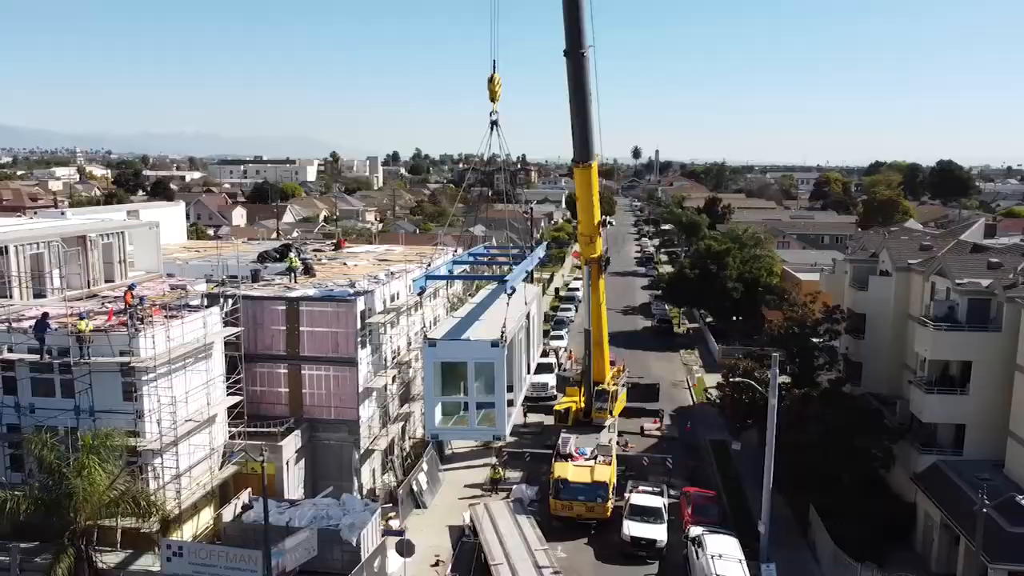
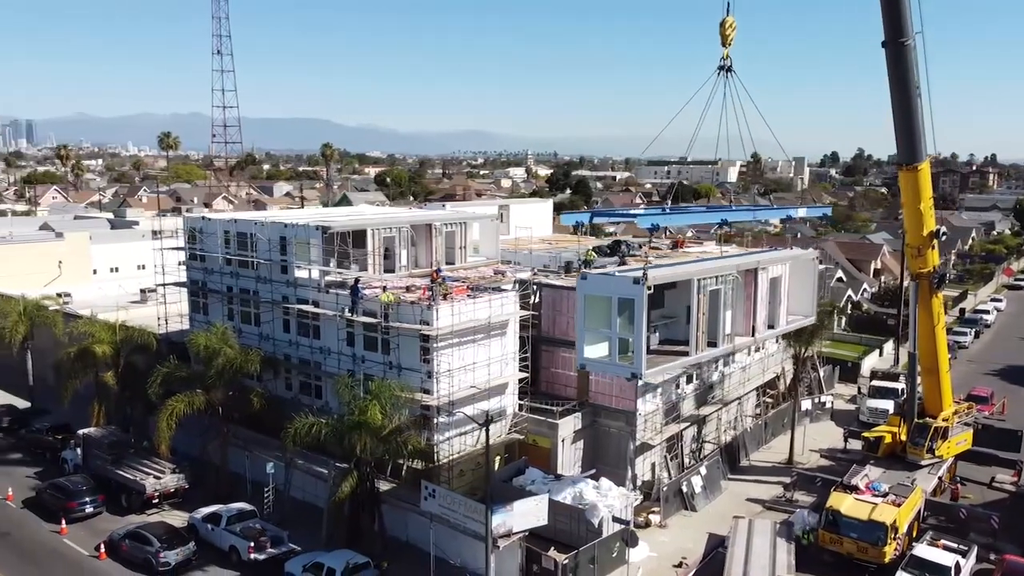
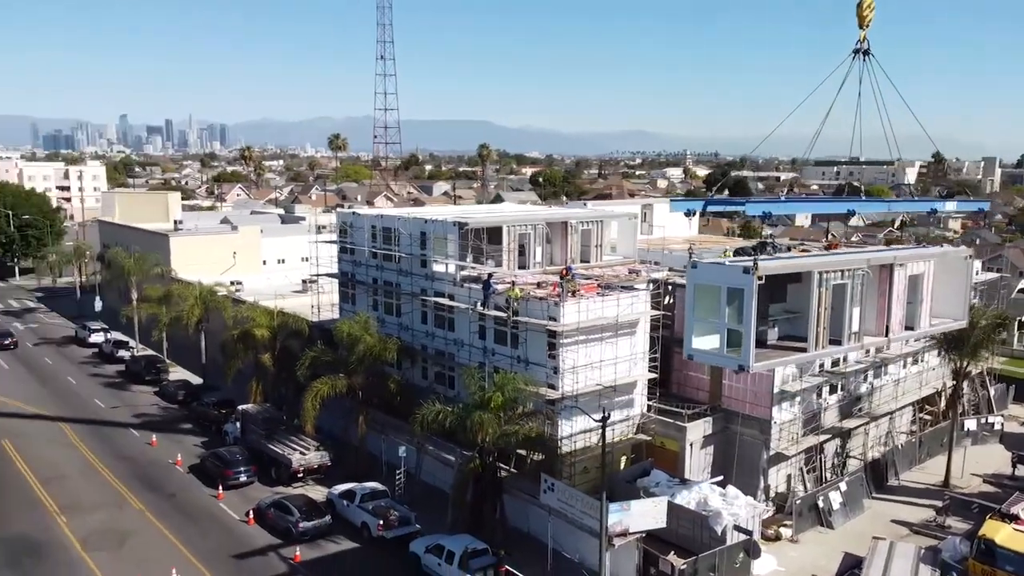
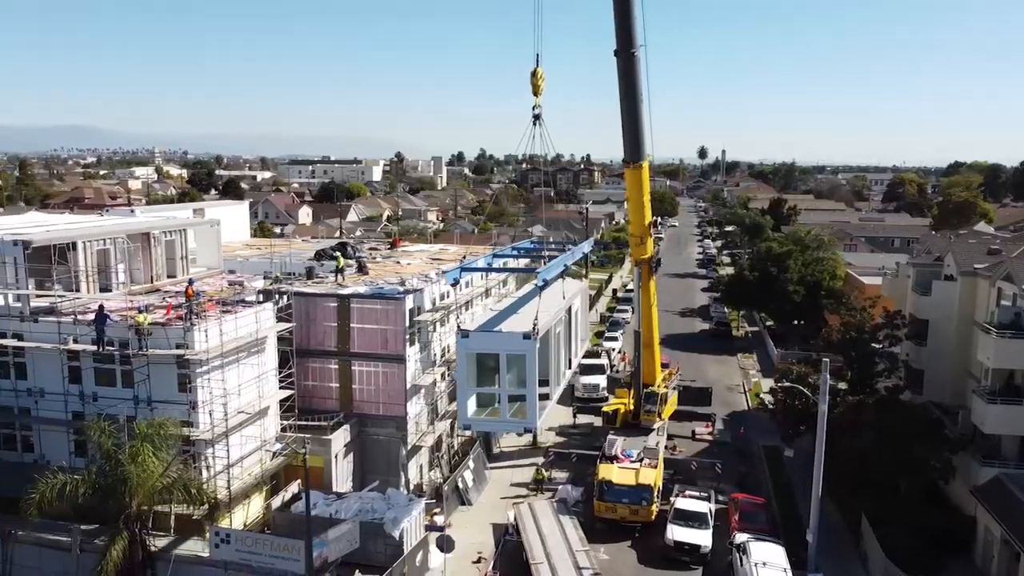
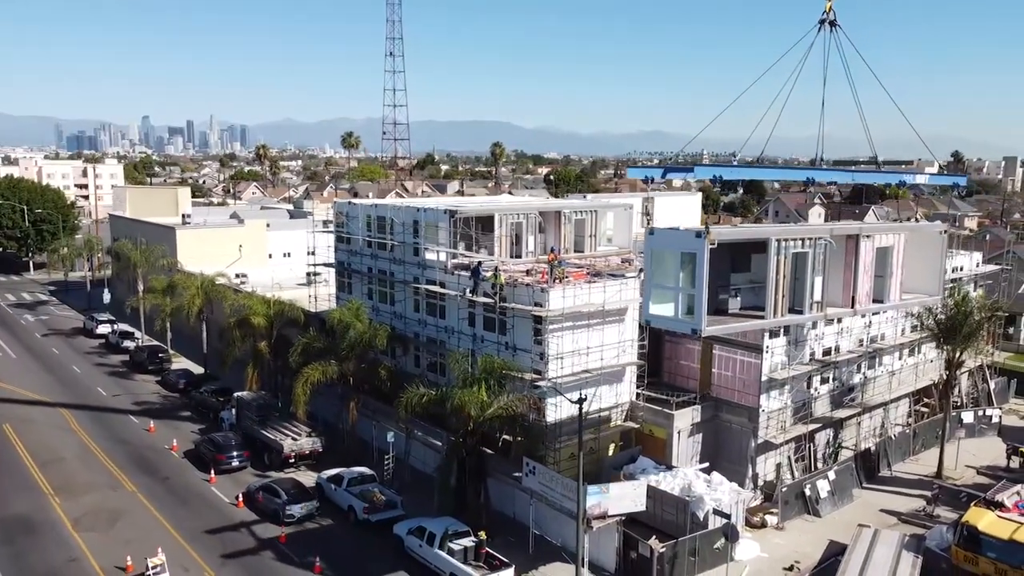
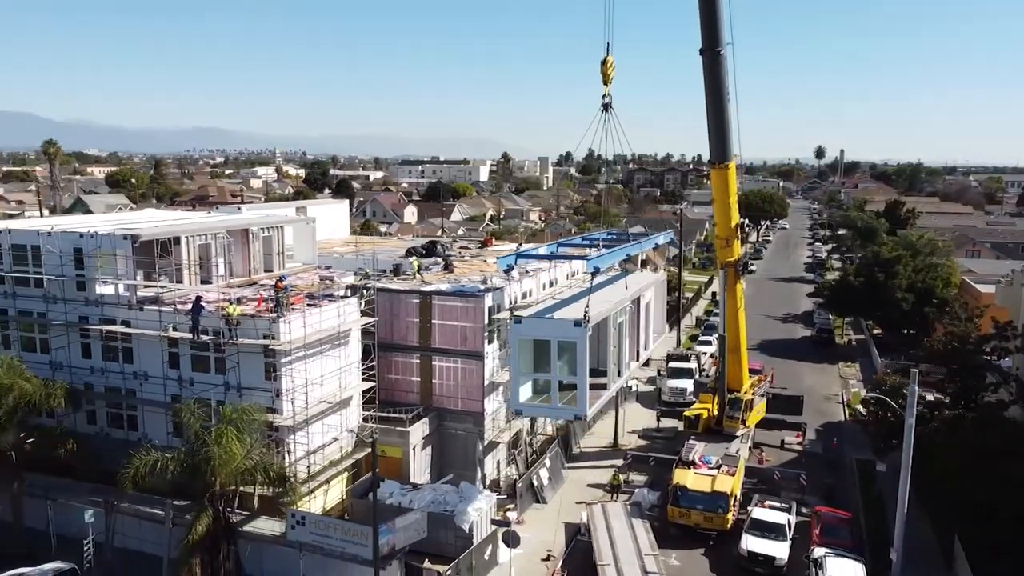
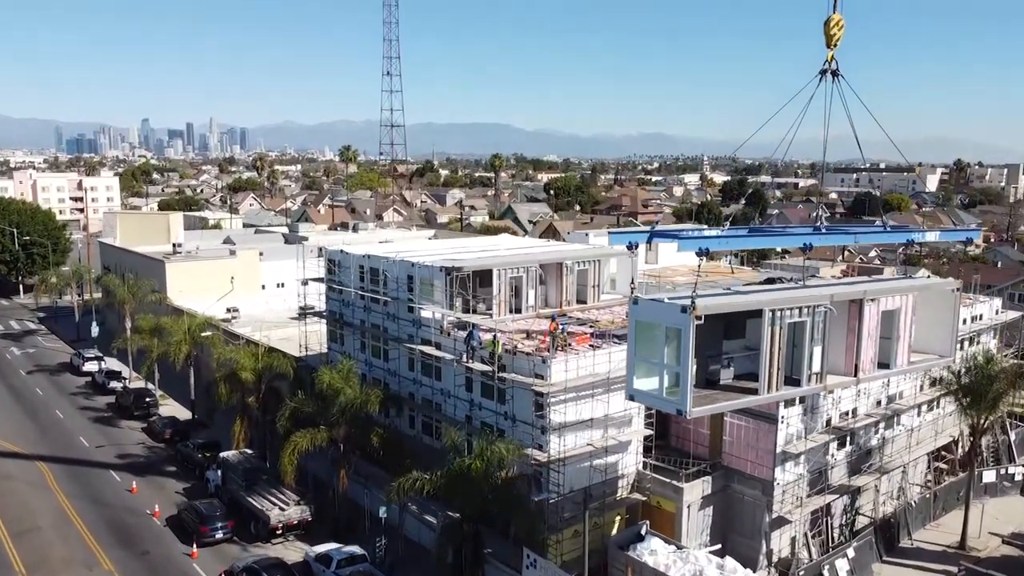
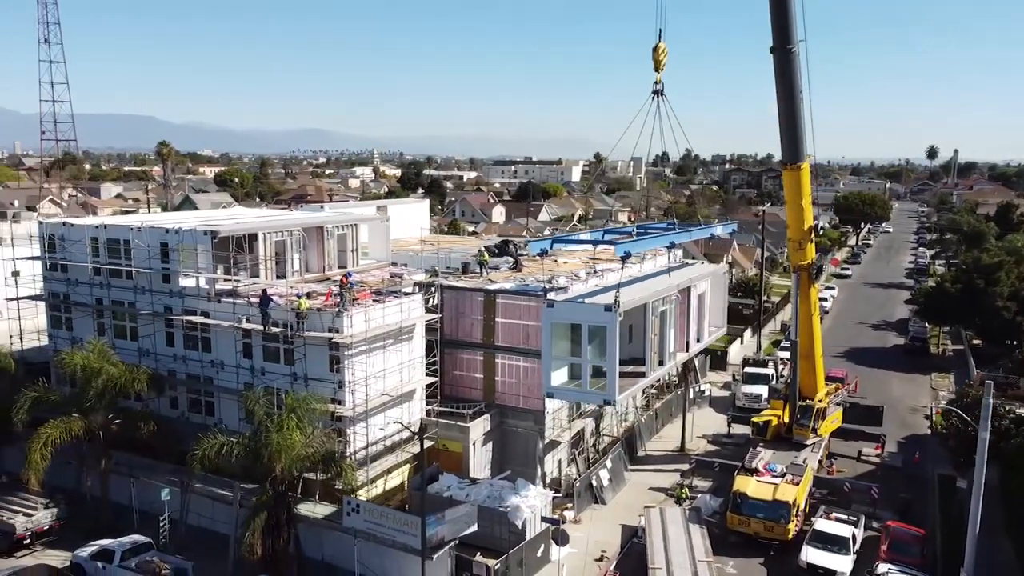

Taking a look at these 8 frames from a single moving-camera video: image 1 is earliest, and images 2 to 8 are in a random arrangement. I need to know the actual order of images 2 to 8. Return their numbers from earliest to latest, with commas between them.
4, 6, 8, 2, 3, 5, 7
